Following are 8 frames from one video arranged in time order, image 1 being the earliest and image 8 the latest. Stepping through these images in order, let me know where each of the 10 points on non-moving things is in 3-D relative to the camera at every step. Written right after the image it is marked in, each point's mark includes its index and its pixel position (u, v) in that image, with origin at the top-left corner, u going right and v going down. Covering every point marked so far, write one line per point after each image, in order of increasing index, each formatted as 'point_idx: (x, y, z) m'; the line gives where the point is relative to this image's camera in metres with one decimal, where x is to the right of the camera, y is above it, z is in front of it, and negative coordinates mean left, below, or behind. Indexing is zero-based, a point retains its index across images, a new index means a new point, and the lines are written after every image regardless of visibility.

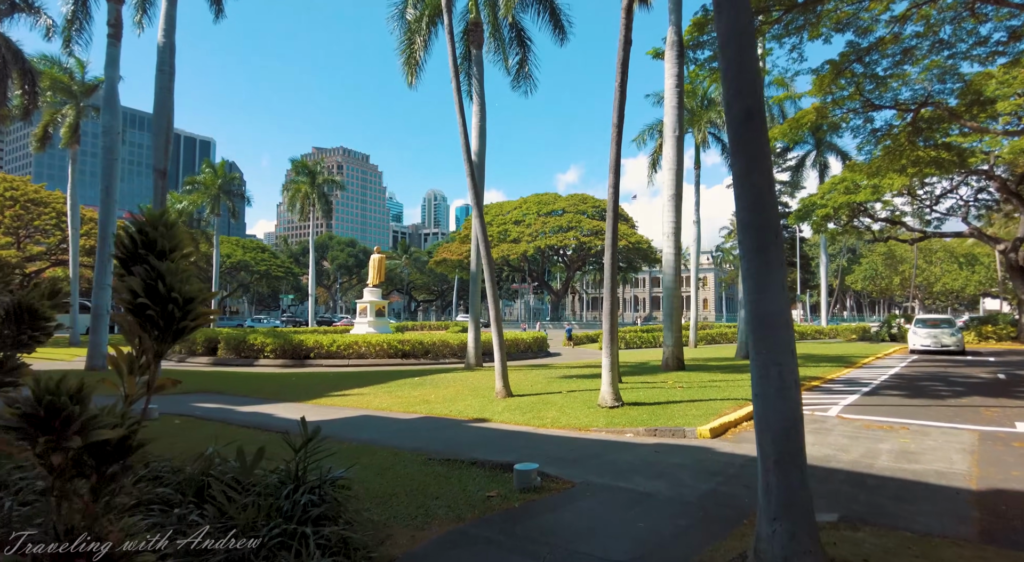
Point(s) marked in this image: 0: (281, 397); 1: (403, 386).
0: (-4.2, -2.2, +11.5) m
1: (-2.0, -2.0, +11.9) m
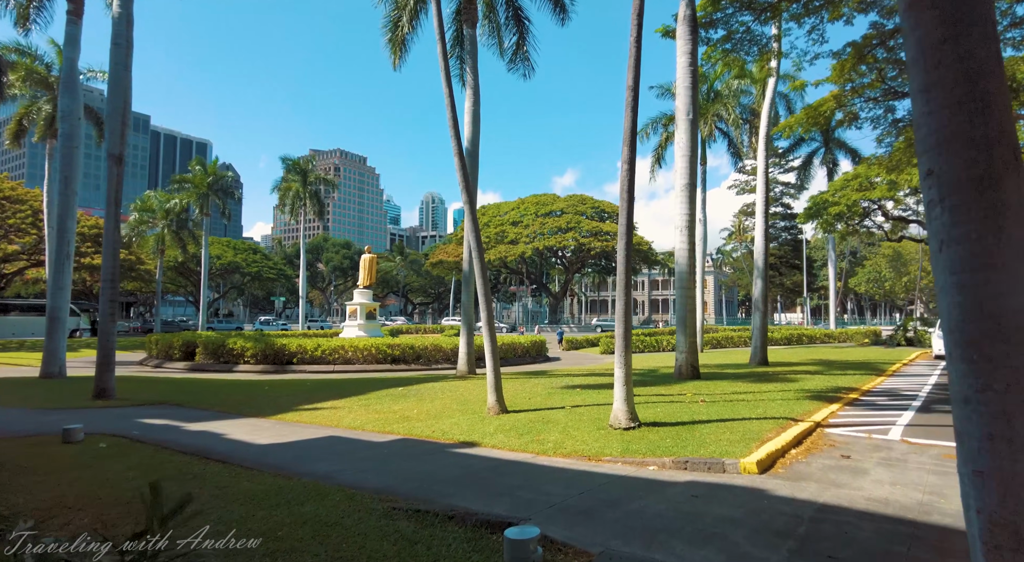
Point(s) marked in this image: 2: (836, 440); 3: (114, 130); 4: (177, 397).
0: (-4.2, -2.1, +10.0) m
1: (-2.1, -2.0, +10.4) m
2: (+3.2, -1.6, +6.2) m
3: (-7.7, +2.9, +12.2) m
4: (-6.3, -2.2, +12.1) m
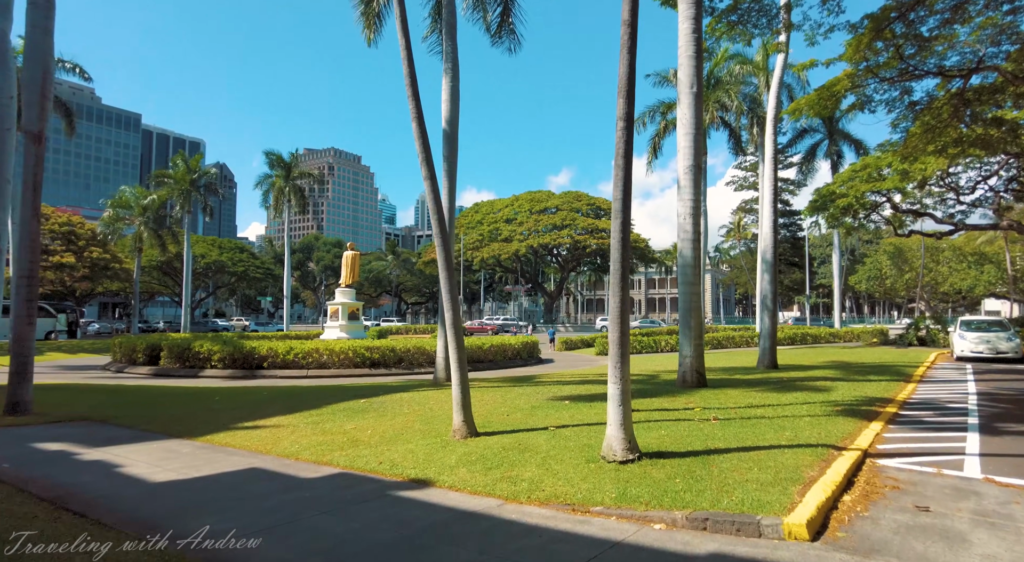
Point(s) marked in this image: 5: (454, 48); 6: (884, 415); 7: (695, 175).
0: (-4.5, -2.1, +8.5) m
1: (-2.4, -1.9, +8.9) m
2: (+2.9, -1.5, +4.7) m
3: (-8.1, +3.0, +10.7) m
4: (-6.7, -2.2, +10.5) m
5: (-1.3, +5.3, +14.3) m
6: (+4.4, -1.6, +7.4) m
7: (+3.1, +1.8, +10.9) m
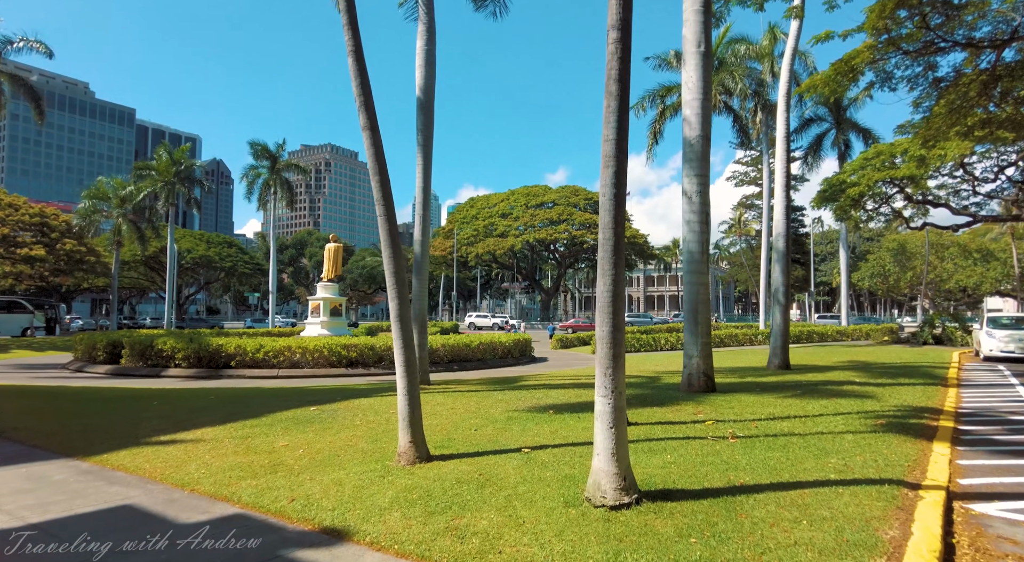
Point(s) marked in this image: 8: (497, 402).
0: (-4.9, -1.9, +7.0) m
1: (-2.7, -1.7, +7.4) m
2: (+2.6, -1.3, +3.2) m
3: (-8.4, +3.2, +9.1) m
4: (-7.0, -2.0, +9.0) m
5: (-1.6, +5.5, +12.8) m
6: (+4.0, -1.4, +5.9) m
7: (+2.8, +2.0, +9.4) m
8: (-0.2, -1.6, +8.4) m
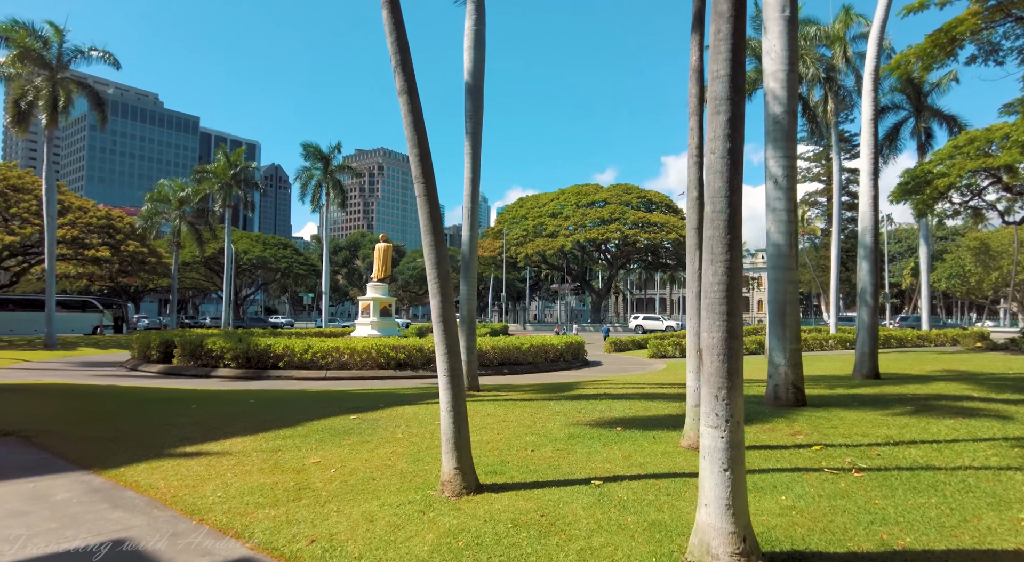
0: (-4.3, -1.8, +6.4) m
1: (-2.1, -1.7, +6.6) m
2: (+2.9, -1.3, +2.1) m
3: (-7.6, +3.2, +8.8) m
4: (-6.2, -2.0, +8.6) m
5: (-0.6, +5.5, +12.0) m
6: (+4.5, -1.4, +4.7) m
7: (+3.6, +2.0, +8.2) m
8: (+0.5, -1.6, +7.5) m
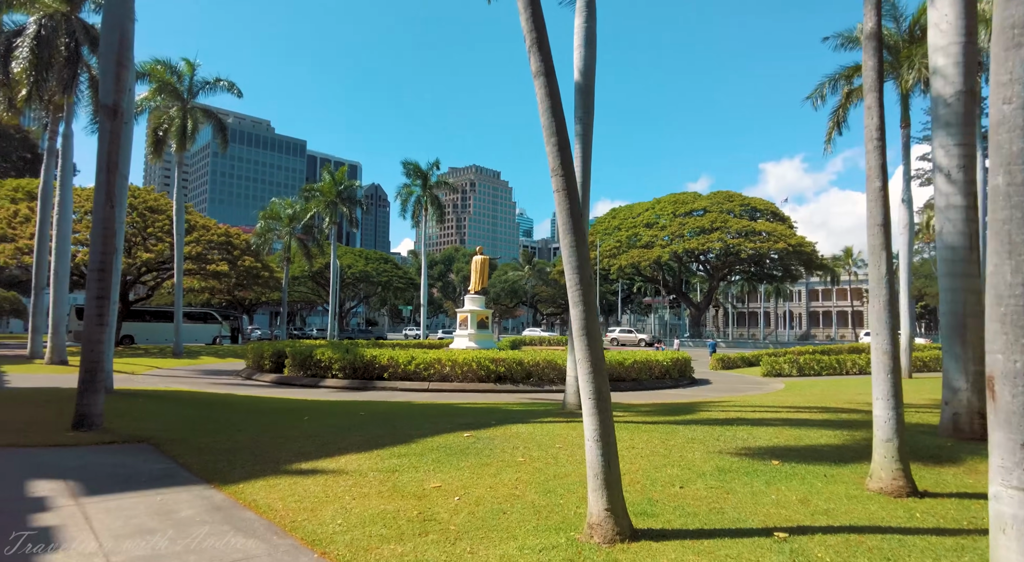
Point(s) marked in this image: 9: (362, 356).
0: (-3.0, -1.9, +6.3) m
1: (-0.8, -1.8, +6.2) m
2: (+3.4, -1.3, +1.0) m
3: (-6.0, +3.1, +9.3) m
4: (-4.6, -2.1, +8.7) m
5: (+1.5, +5.3, +11.4) m
6: (+5.5, -1.4, +3.3) m
7: (+5.0, +1.9, +7.0) m
8: (+1.9, -1.7, +6.7) m
9: (-4.4, -2.2, +18.5) m
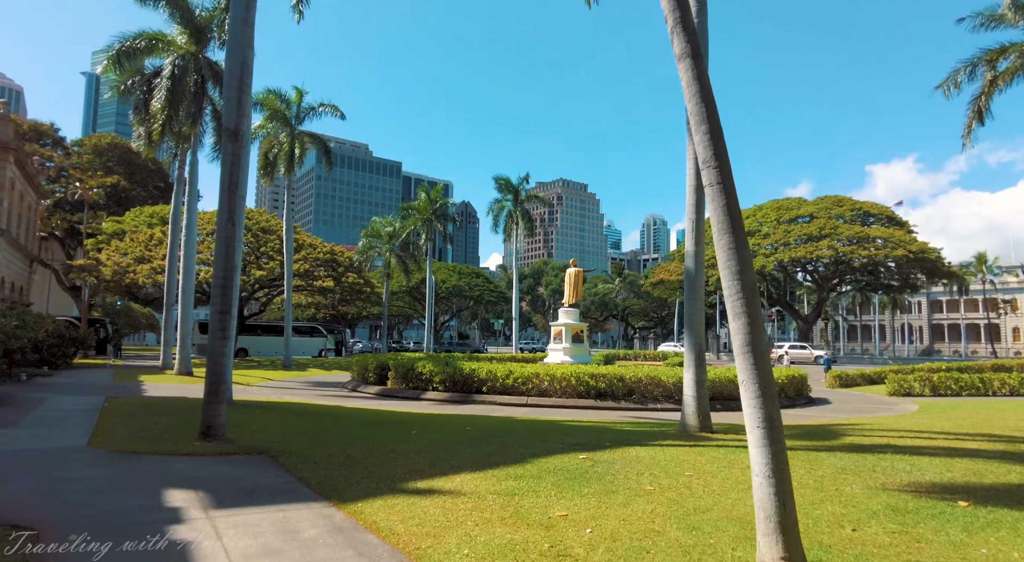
0: (-1.8, -2.1, +6.2) m
1: (+0.3, -1.9, +5.8) m
2: (+3.8, -1.2, +0.1) m
3: (-4.3, +2.8, +9.7) m
4: (-3.1, -2.3, +8.8) m
5: (+3.3, +5.1, +10.8) m
6: (+6.2, -1.4, +2.1) m
7: (+6.2, +1.9, +5.9) m
8: (+3.1, -1.8, +5.9) m
9: (-1.5, -2.6, +18.5) m
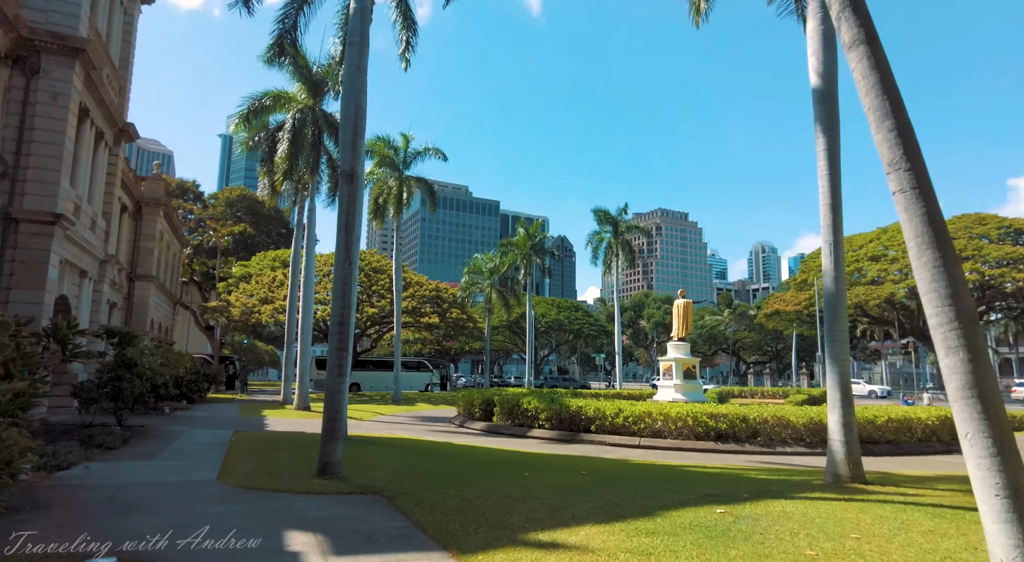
0: (-0.6, -2.4, +5.9) m
1: (+1.4, -2.2, +5.2) m
2: (+4.0, -1.1, -1.0) m
3: (-2.7, +2.2, +10.0) m
4: (-1.4, -2.8, +8.6) m
5: (+5.0, +4.6, +10.0) m
6: (+6.6, -1.3, +0.6) m
7: (+7.2, +1.7, +4.5) m
8: (+4.2, -2.0, +4.8) m
9: (+1.7, -3.6, +17.9) m
